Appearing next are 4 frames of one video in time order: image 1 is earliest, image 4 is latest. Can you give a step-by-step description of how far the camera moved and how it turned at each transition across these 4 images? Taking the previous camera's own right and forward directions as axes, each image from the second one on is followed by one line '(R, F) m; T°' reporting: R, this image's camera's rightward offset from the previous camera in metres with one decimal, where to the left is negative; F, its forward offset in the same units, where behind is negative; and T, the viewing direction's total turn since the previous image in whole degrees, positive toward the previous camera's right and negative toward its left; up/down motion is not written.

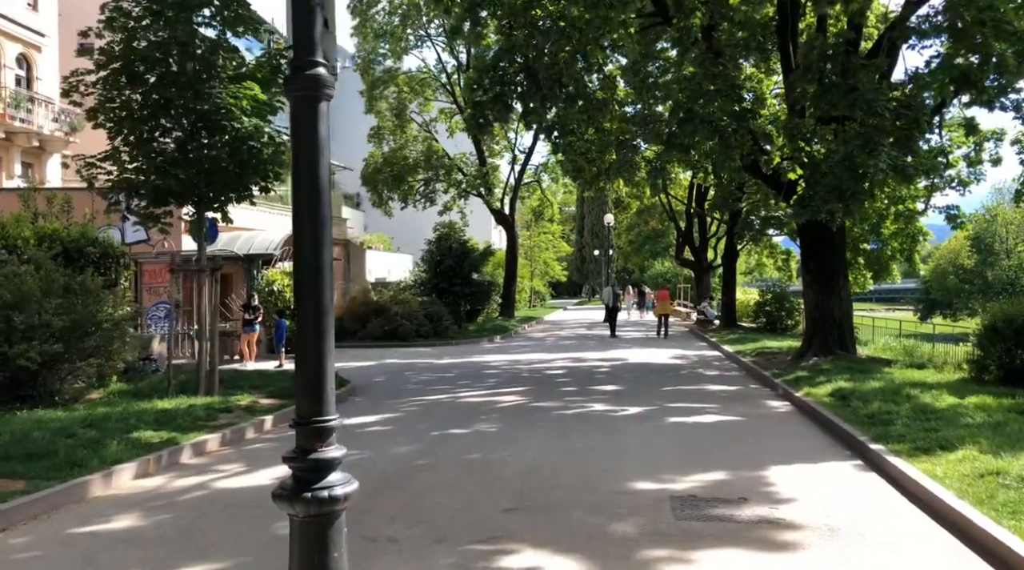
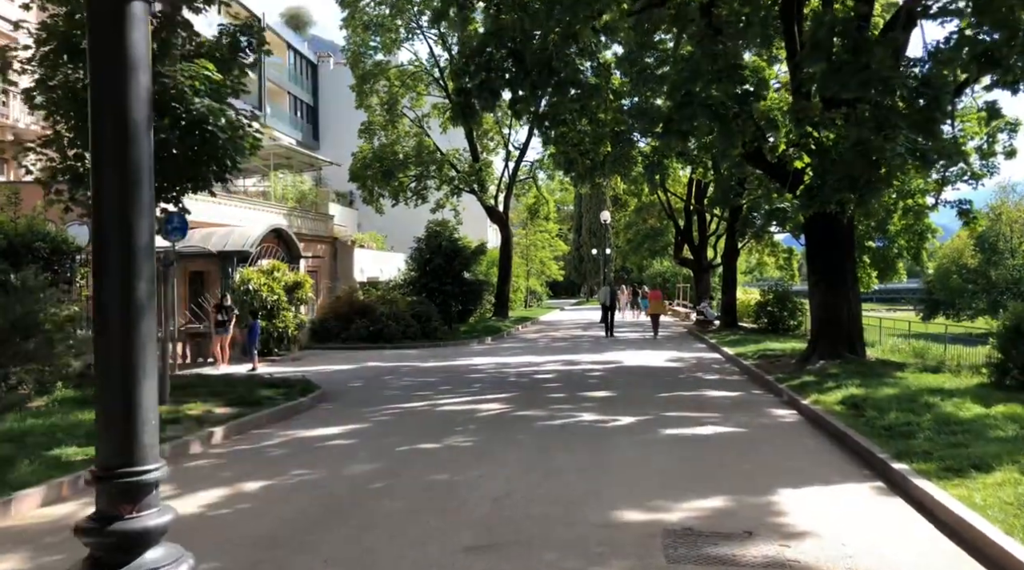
(+0.2, +1.1) m; 0°
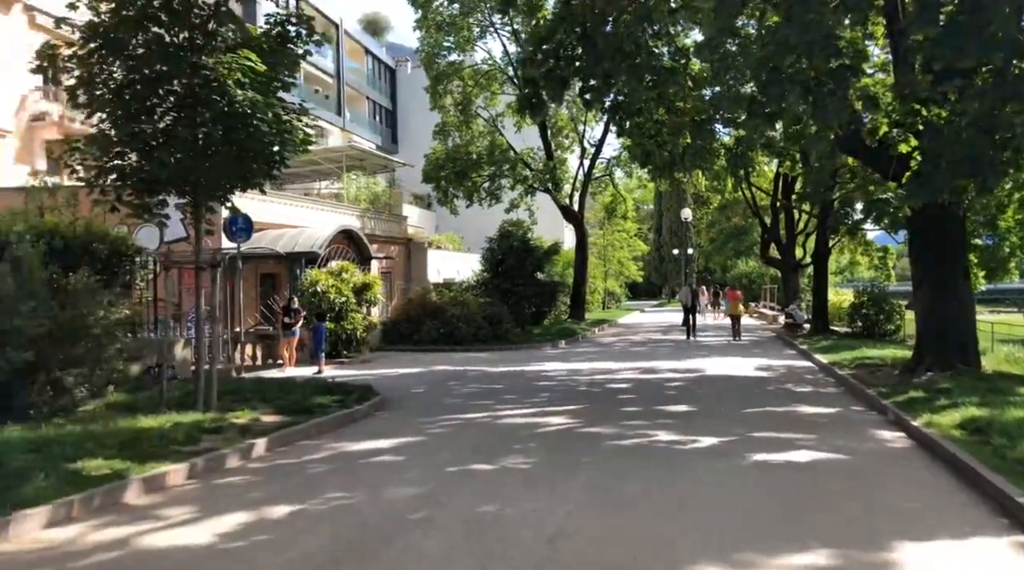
(+0.1, +1.0) m; -5°
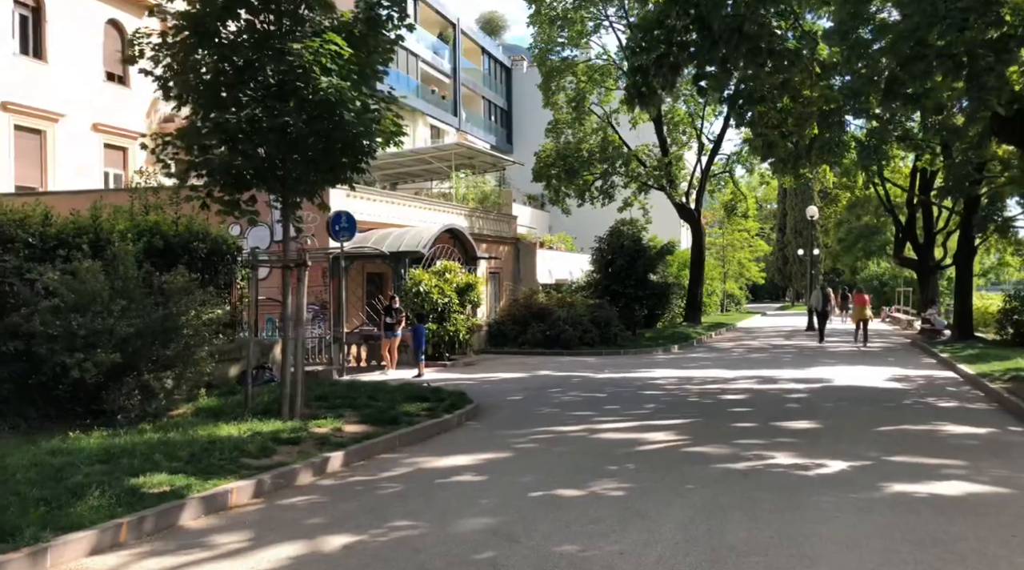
(+0.2, +0.8) m; -7°
